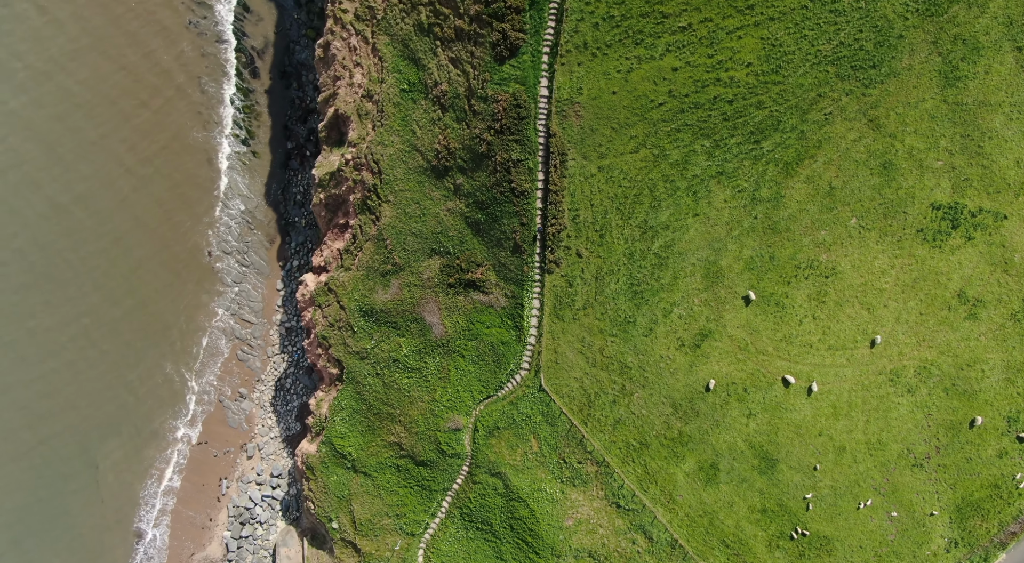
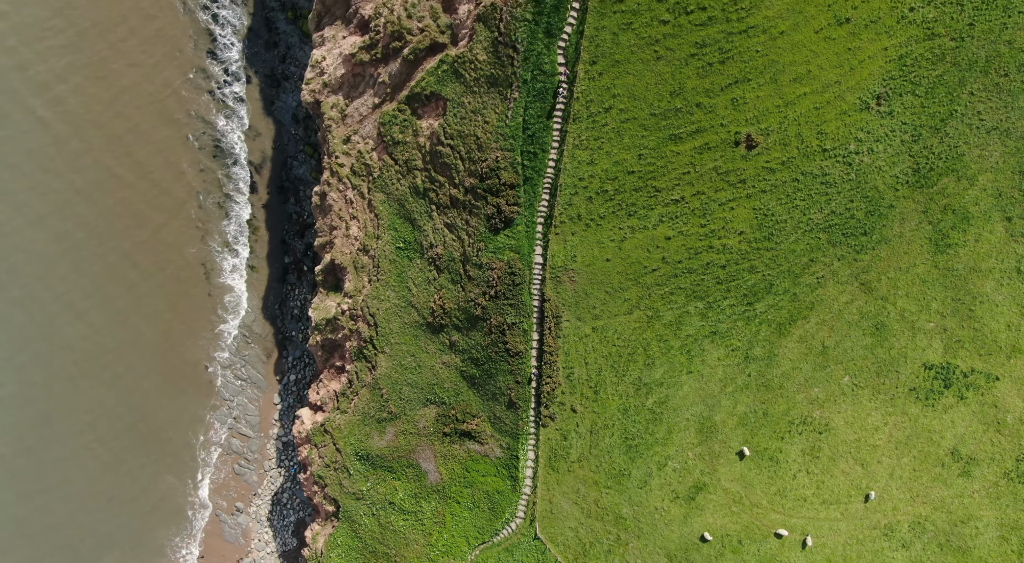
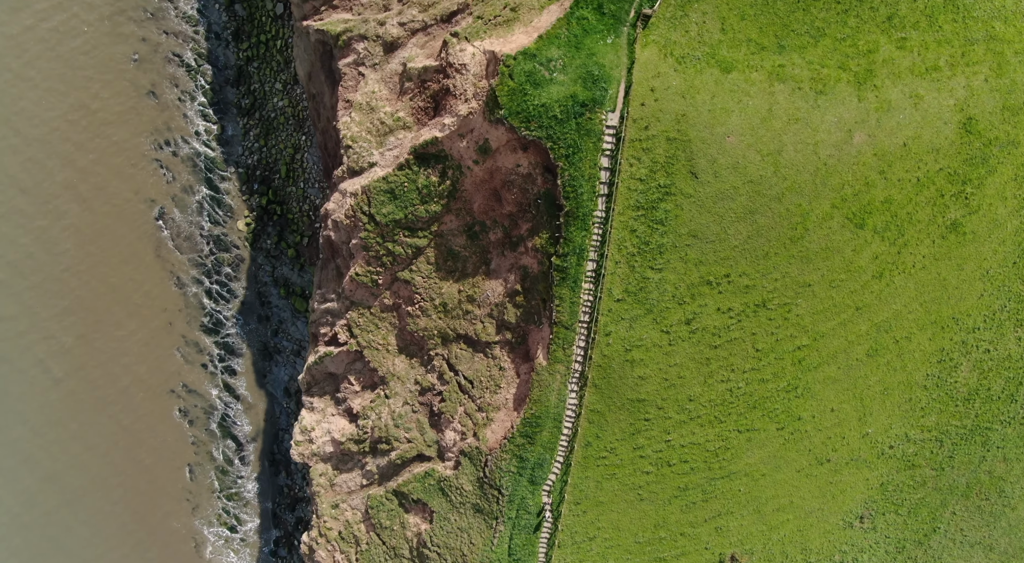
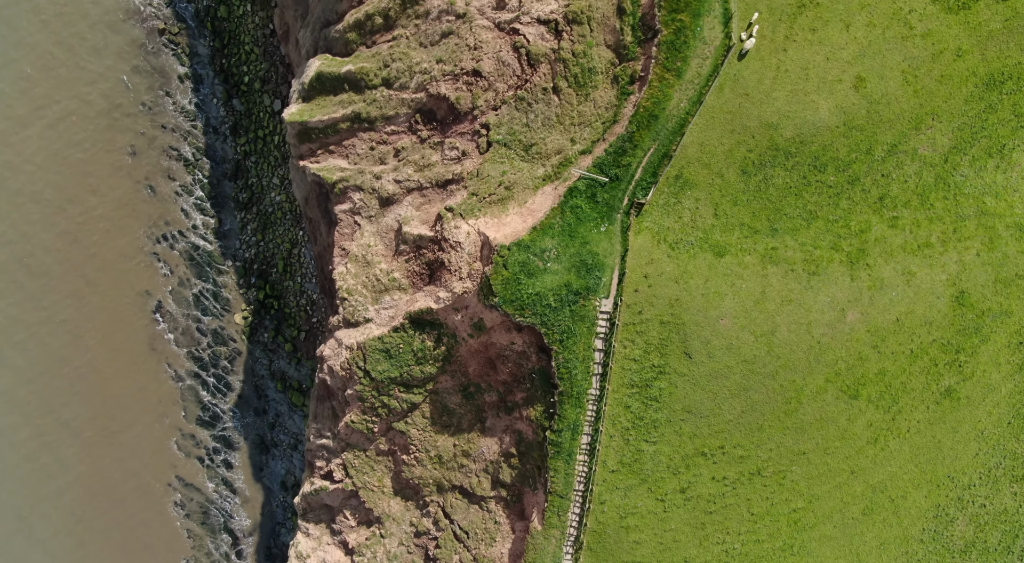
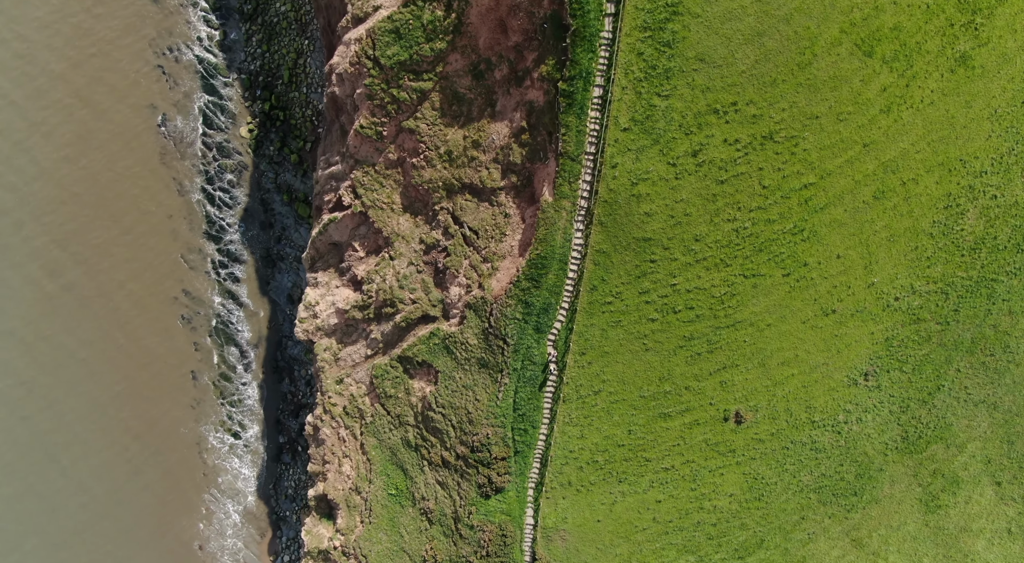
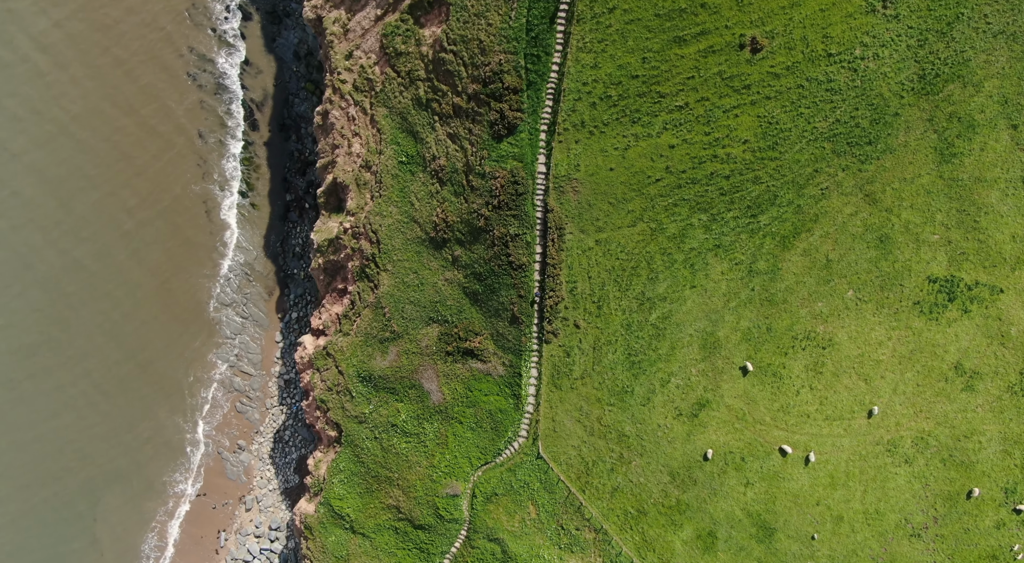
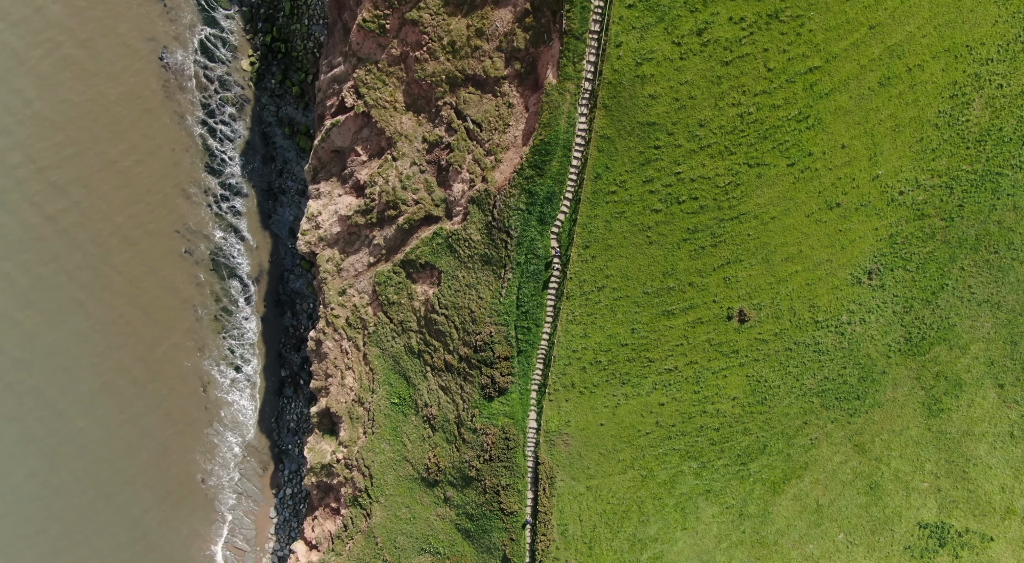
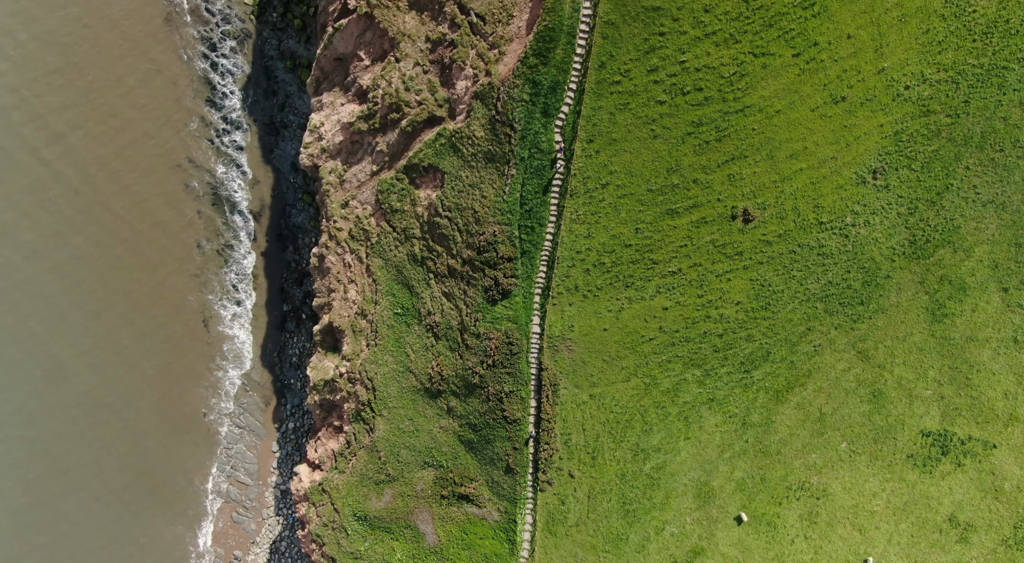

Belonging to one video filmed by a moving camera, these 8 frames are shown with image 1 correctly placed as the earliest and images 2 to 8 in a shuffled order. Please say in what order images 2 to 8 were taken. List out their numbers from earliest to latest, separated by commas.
6, 2, 8, 7, 5, 3, 4
